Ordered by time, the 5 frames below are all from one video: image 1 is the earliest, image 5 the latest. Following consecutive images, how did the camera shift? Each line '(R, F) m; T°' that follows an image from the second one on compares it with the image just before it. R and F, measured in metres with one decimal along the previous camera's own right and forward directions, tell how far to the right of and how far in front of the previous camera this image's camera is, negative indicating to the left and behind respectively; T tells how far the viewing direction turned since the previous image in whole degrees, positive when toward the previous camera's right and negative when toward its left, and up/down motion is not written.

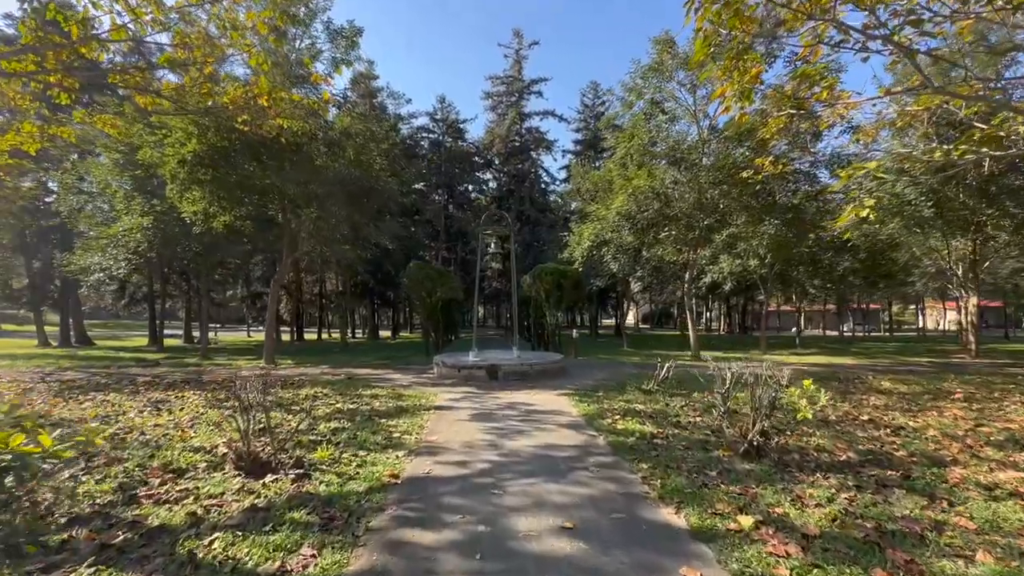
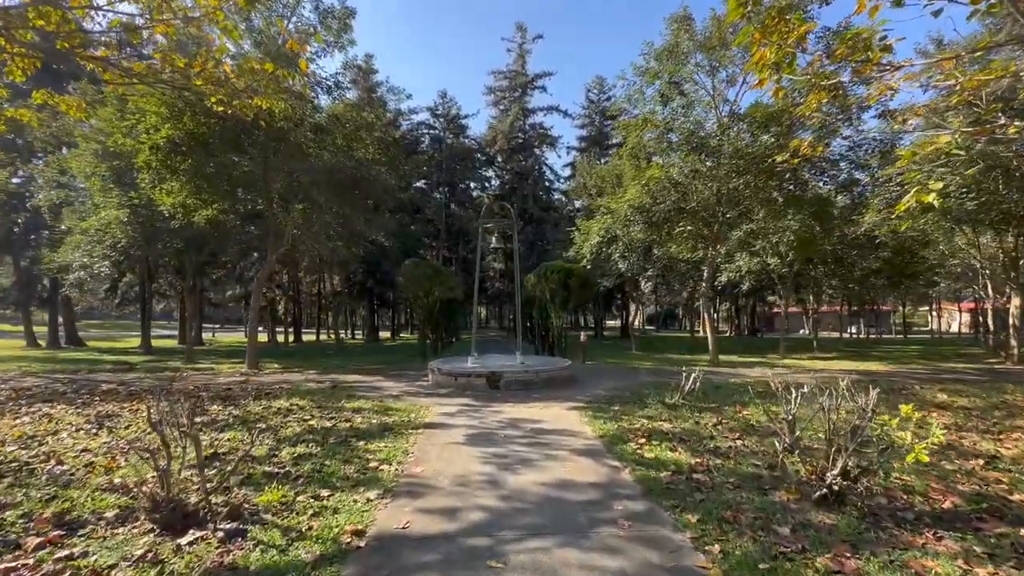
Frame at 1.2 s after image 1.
(0.0, +1.1) m; 0°
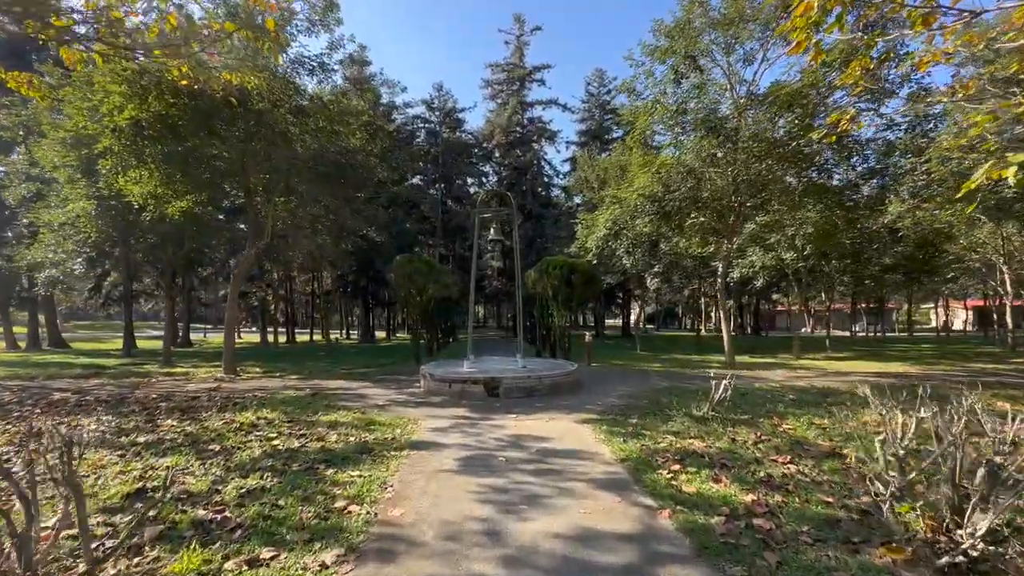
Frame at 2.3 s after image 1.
(0.0, +1.1) m; 0°
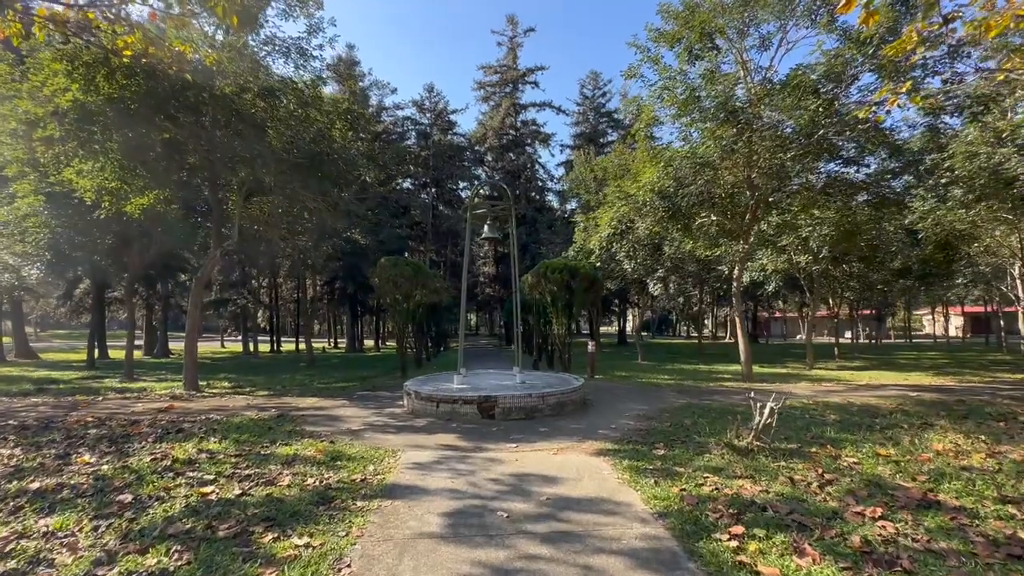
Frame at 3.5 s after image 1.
(-0.1, +1.2) m; +1°
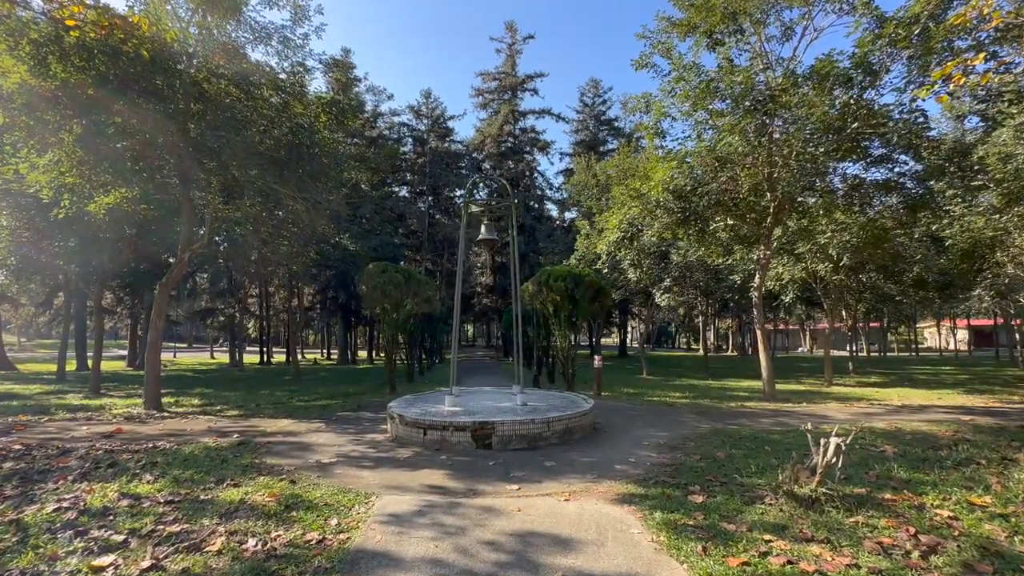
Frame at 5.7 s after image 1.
(0.0, +1.1) m; 0°
